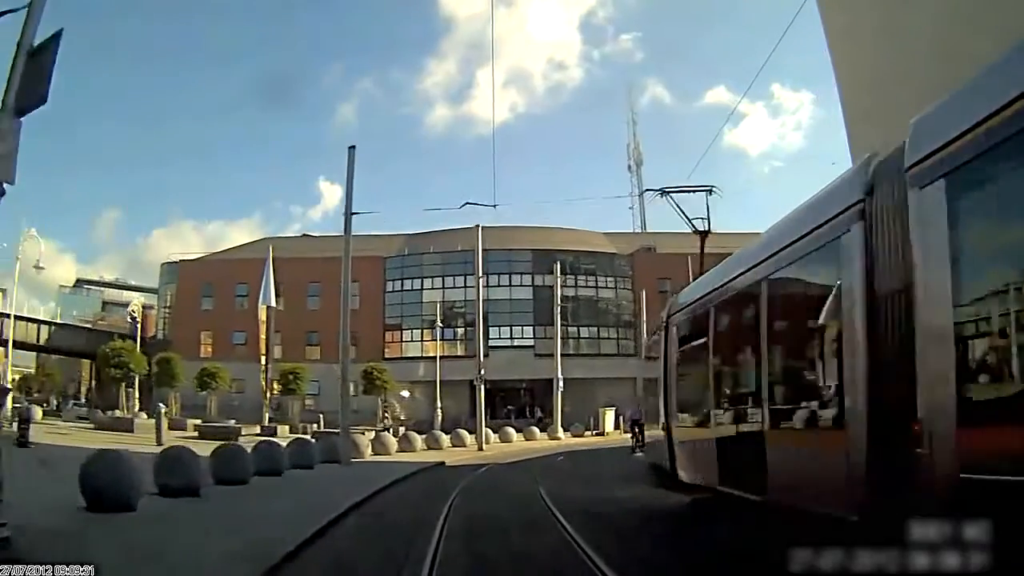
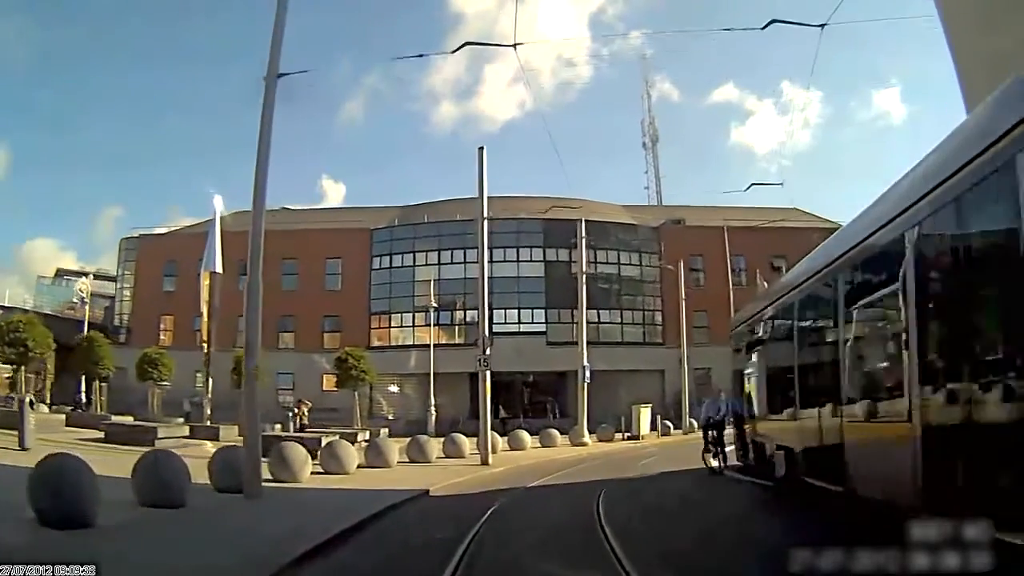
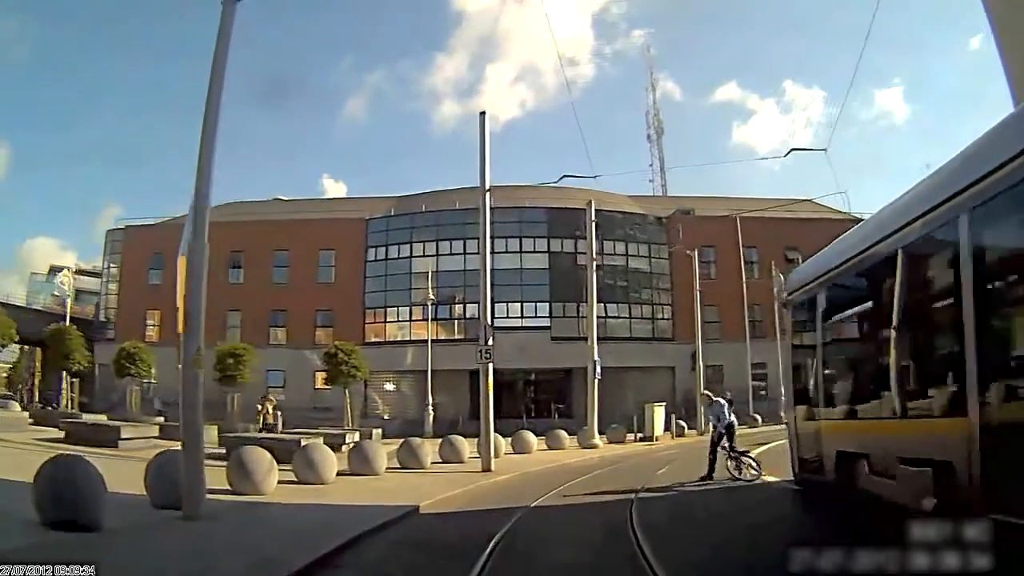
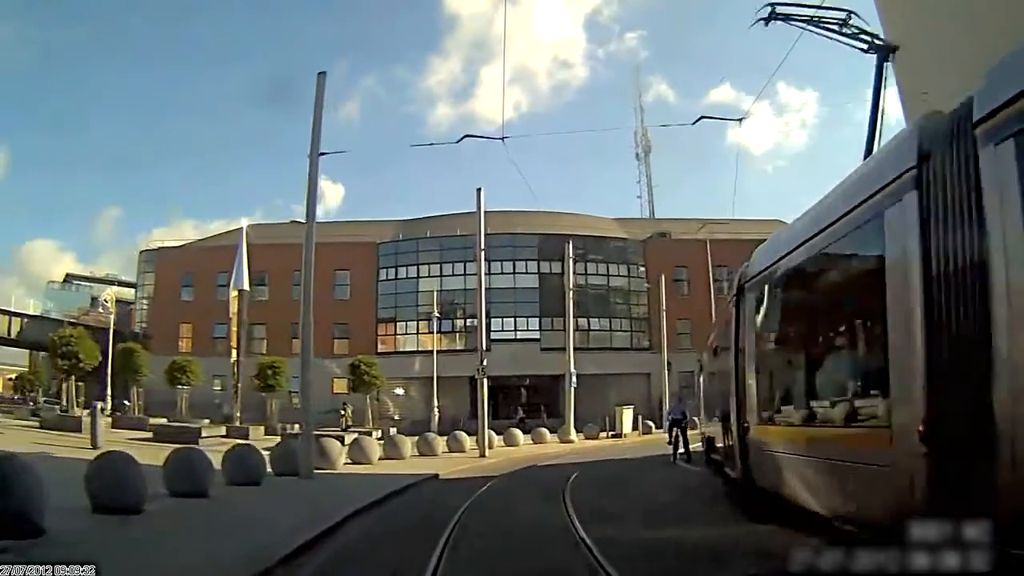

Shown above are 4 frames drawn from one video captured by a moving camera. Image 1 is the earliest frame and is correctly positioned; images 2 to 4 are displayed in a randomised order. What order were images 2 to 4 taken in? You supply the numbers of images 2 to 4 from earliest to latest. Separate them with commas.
4, 2, 3
